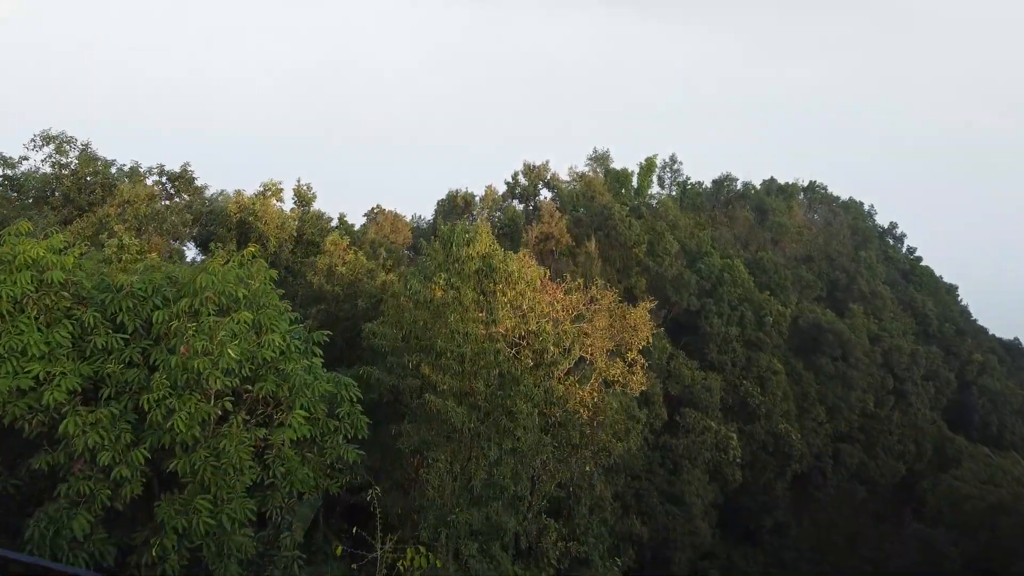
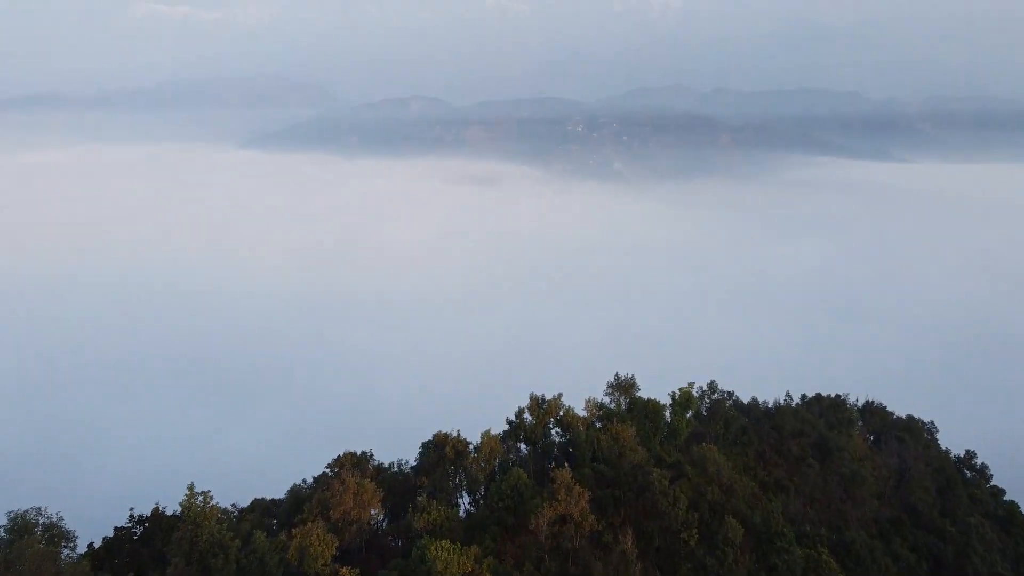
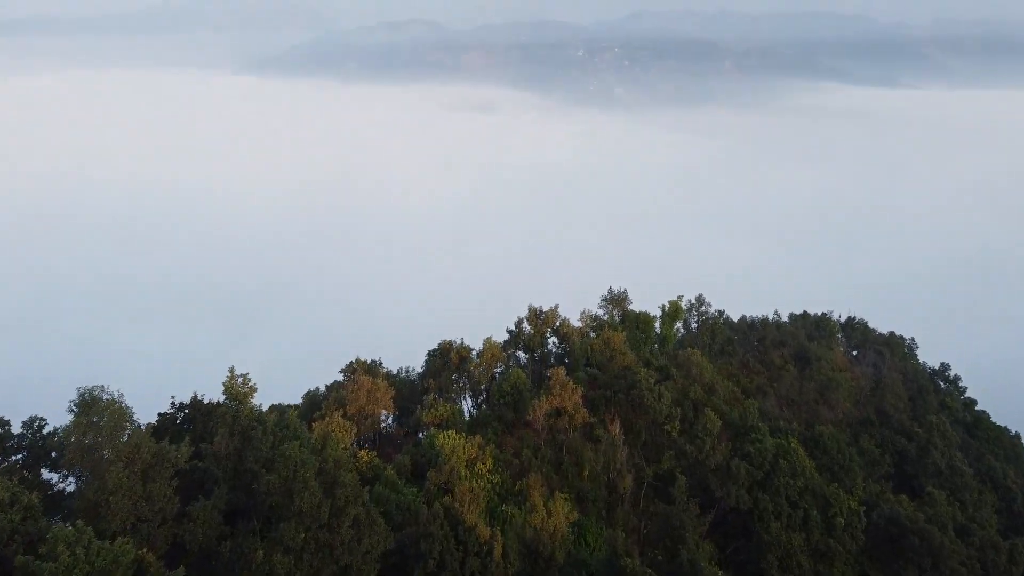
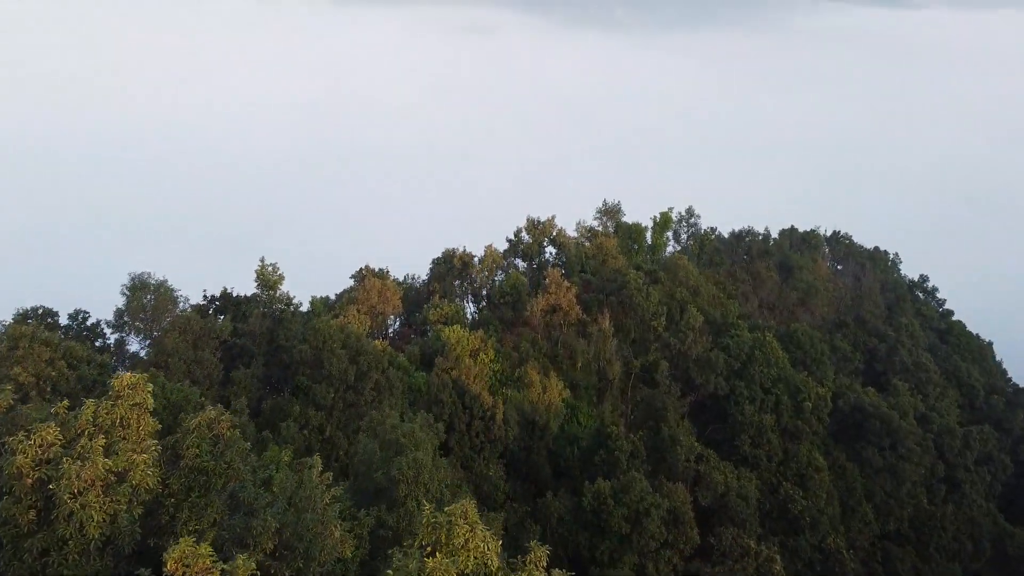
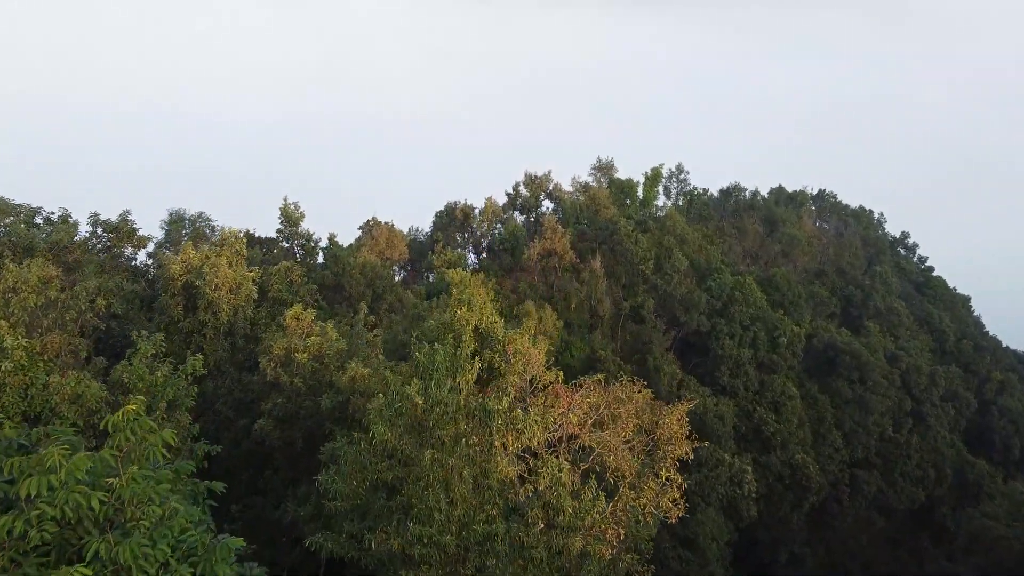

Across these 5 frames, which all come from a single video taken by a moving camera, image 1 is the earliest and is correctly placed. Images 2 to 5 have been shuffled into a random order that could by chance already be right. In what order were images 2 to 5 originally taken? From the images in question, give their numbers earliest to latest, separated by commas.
5, 4, 3, 2
